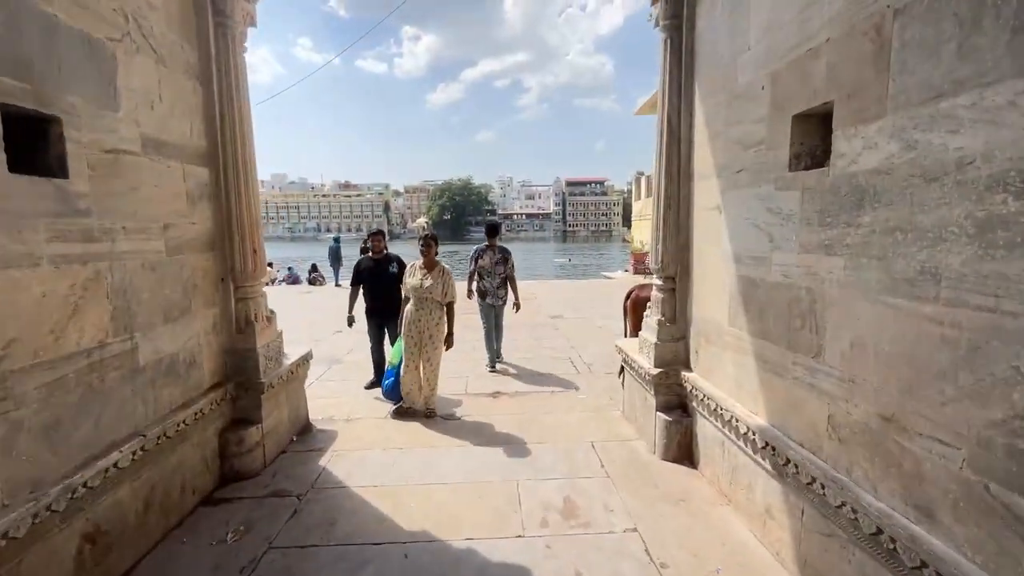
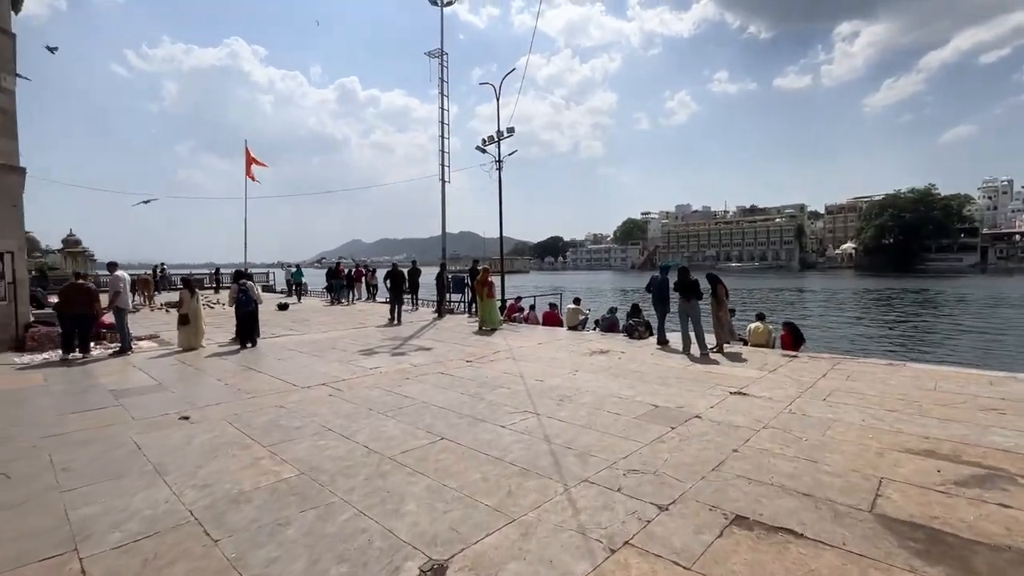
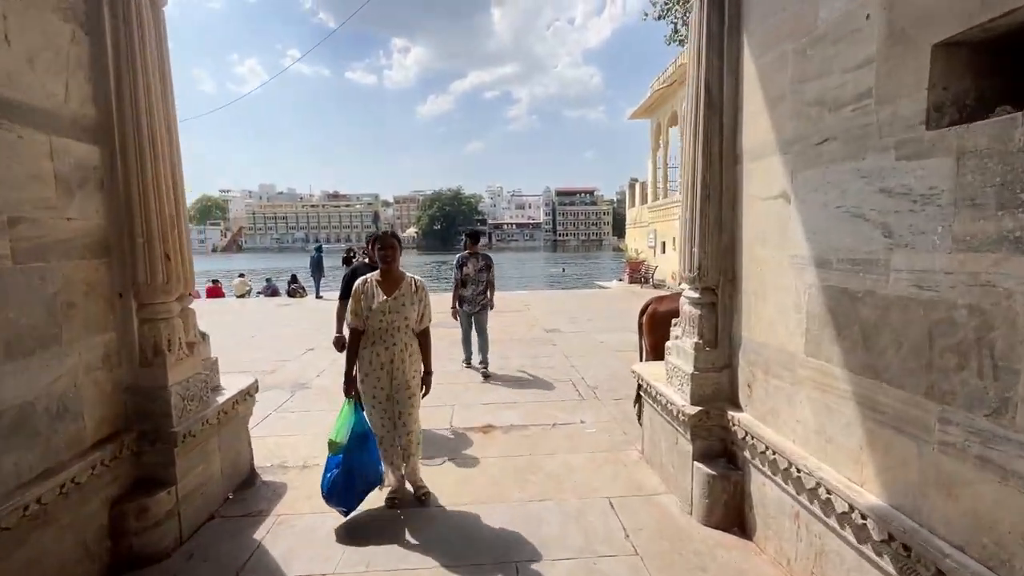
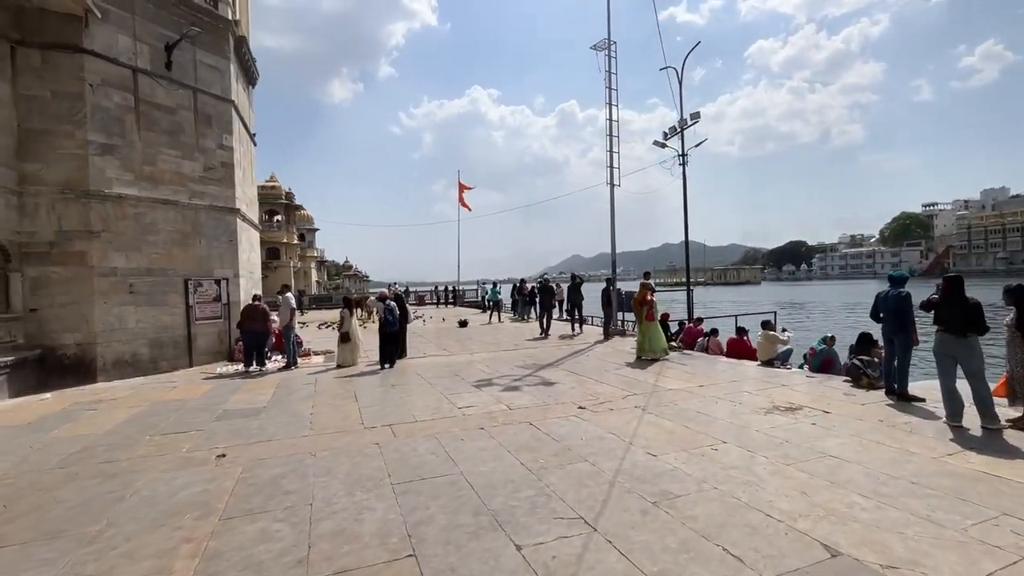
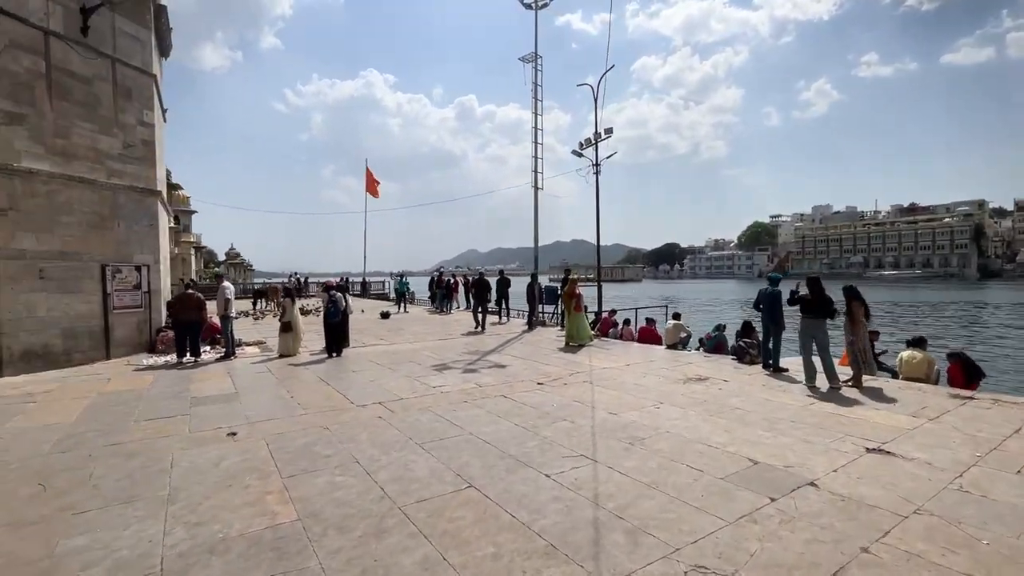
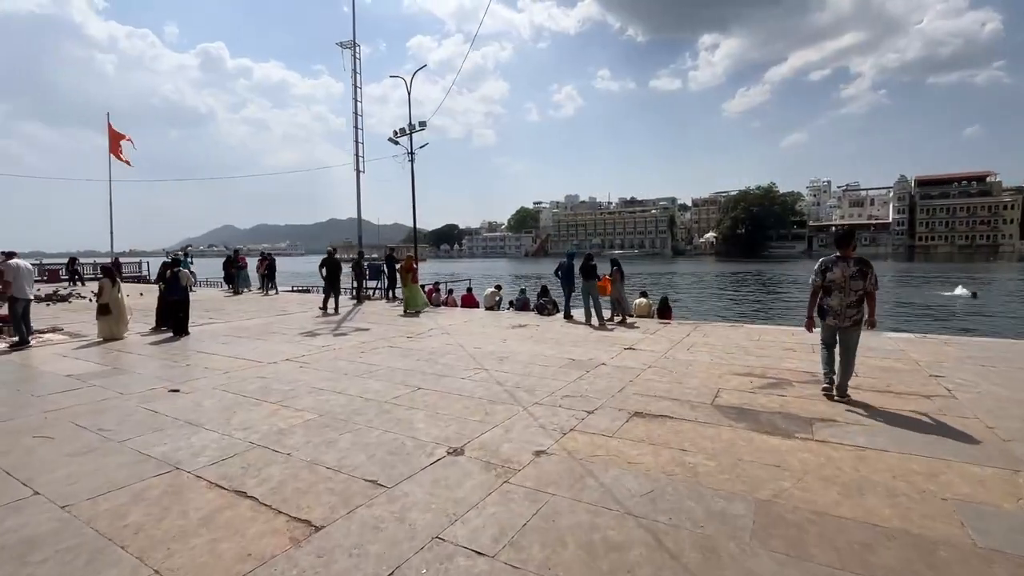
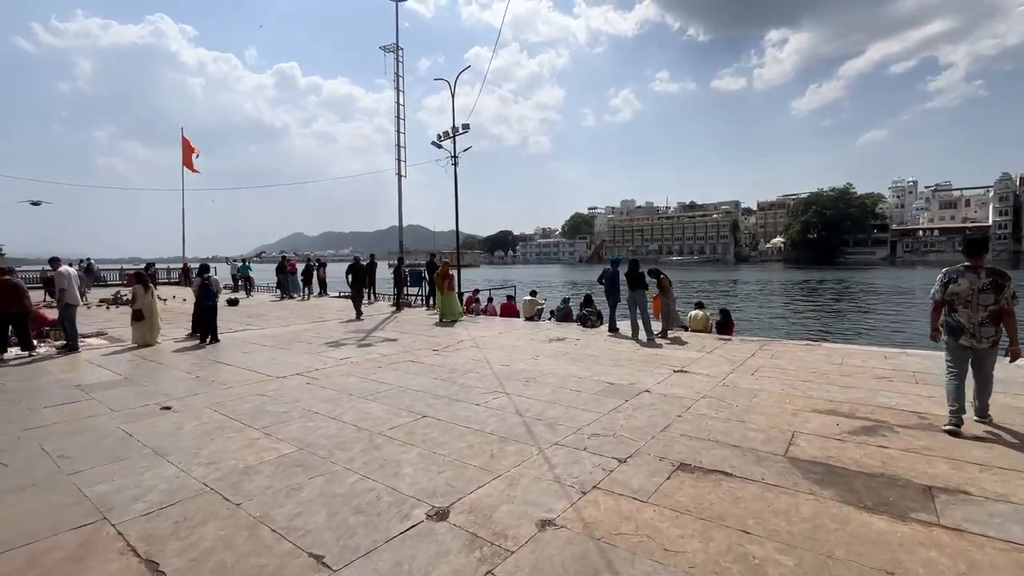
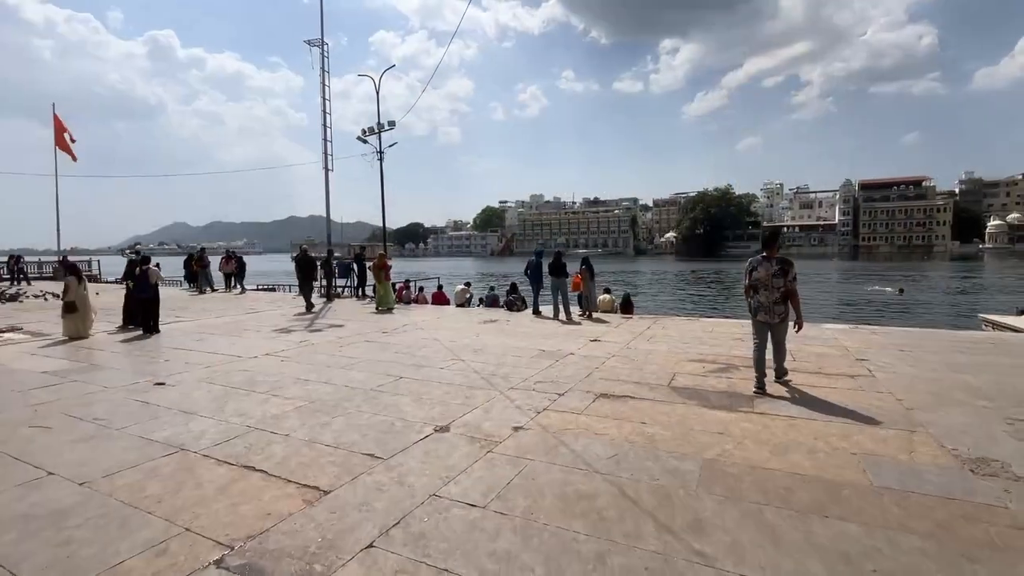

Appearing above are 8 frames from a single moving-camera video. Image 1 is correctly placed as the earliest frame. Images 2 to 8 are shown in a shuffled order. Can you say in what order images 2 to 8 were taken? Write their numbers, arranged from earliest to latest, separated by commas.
3, 8, 6, 7, 2, 5, 4
